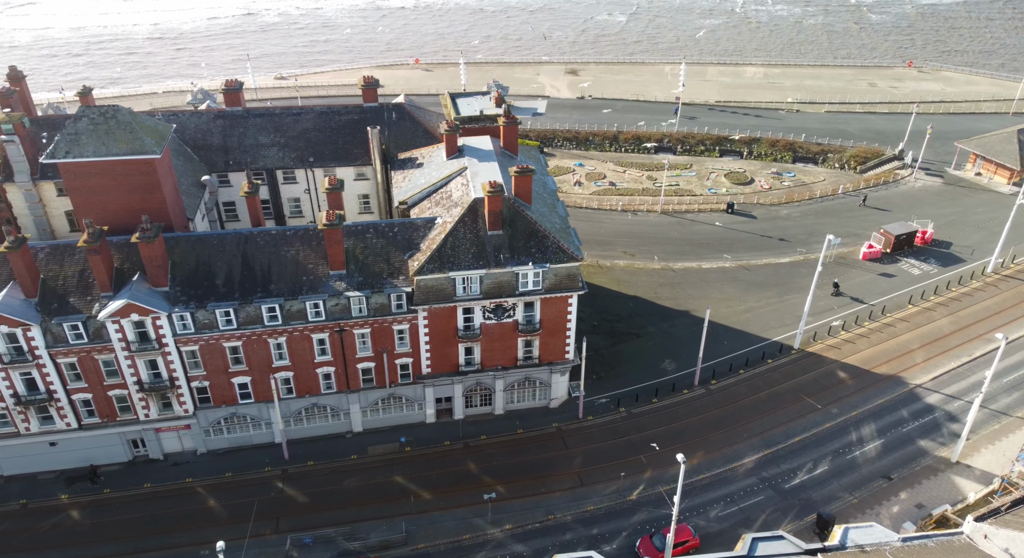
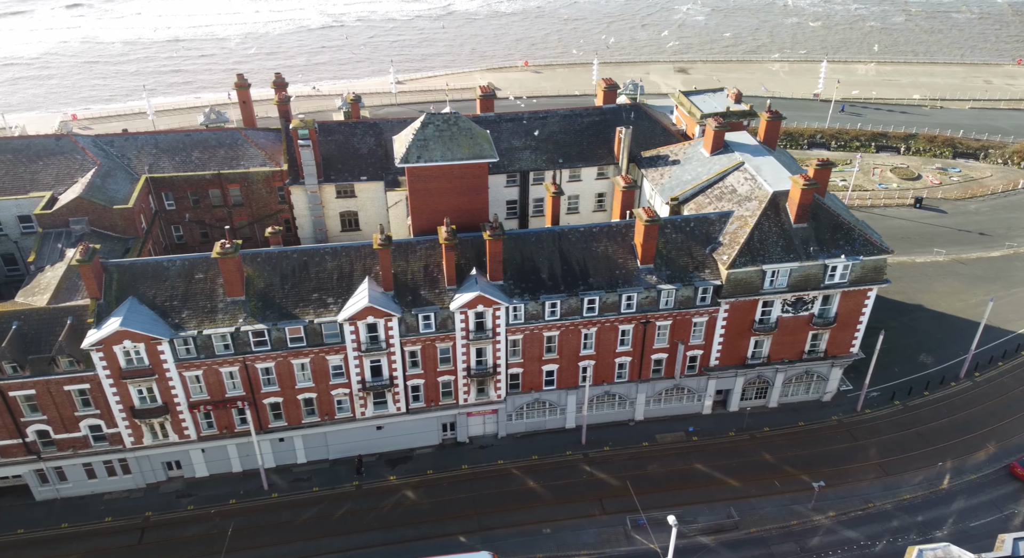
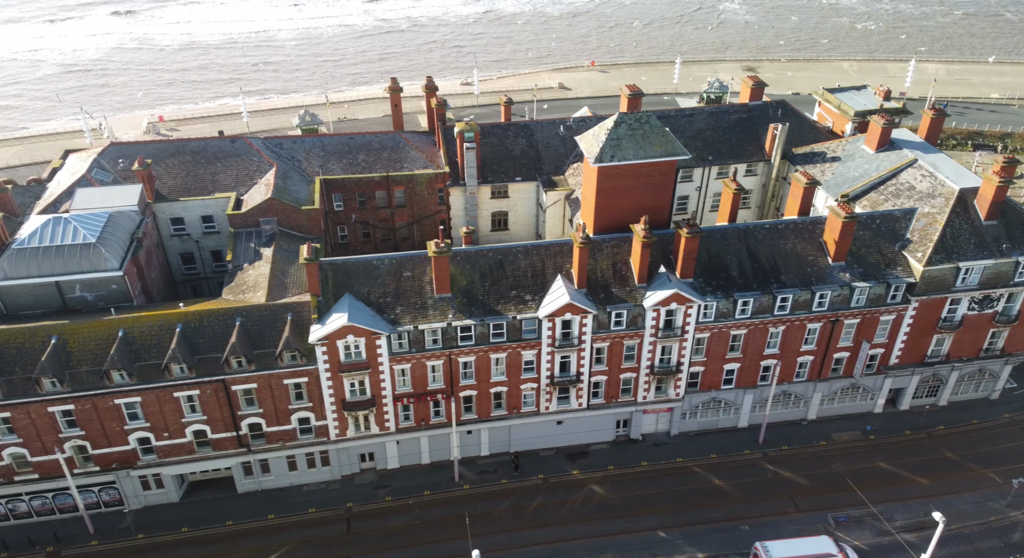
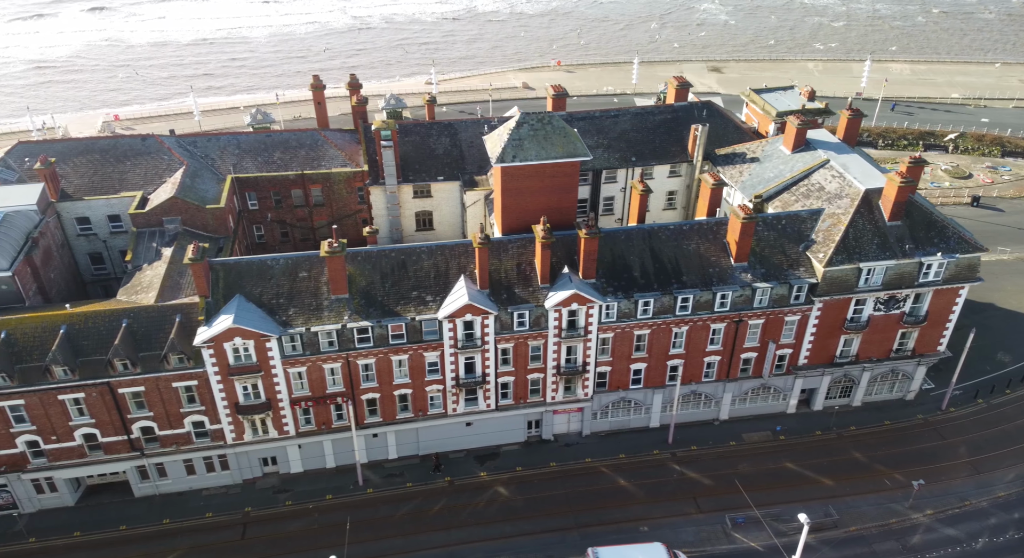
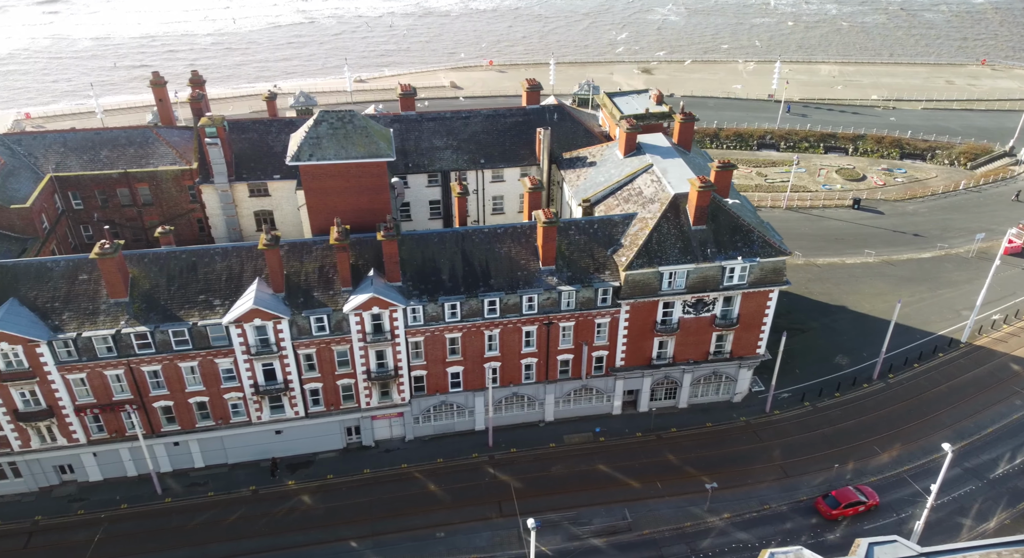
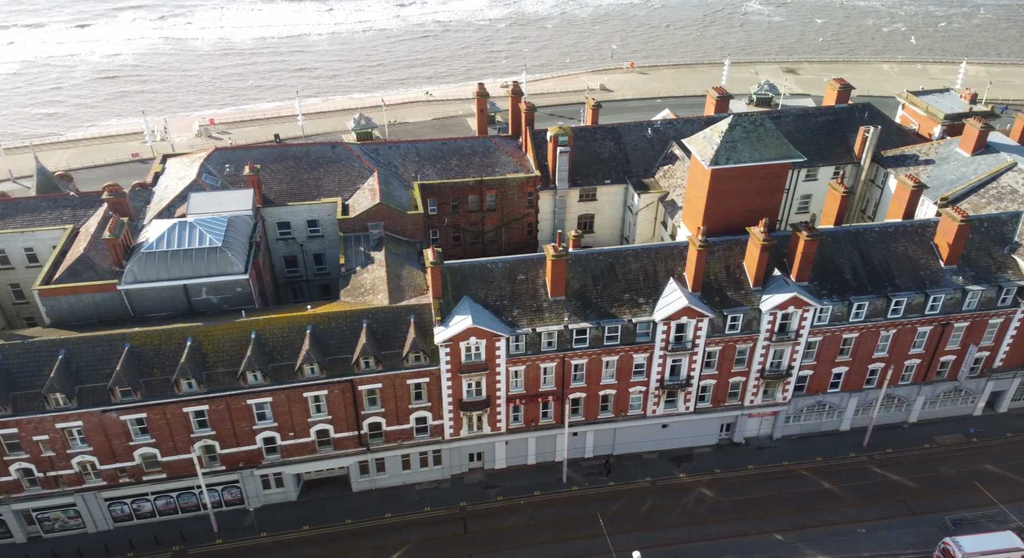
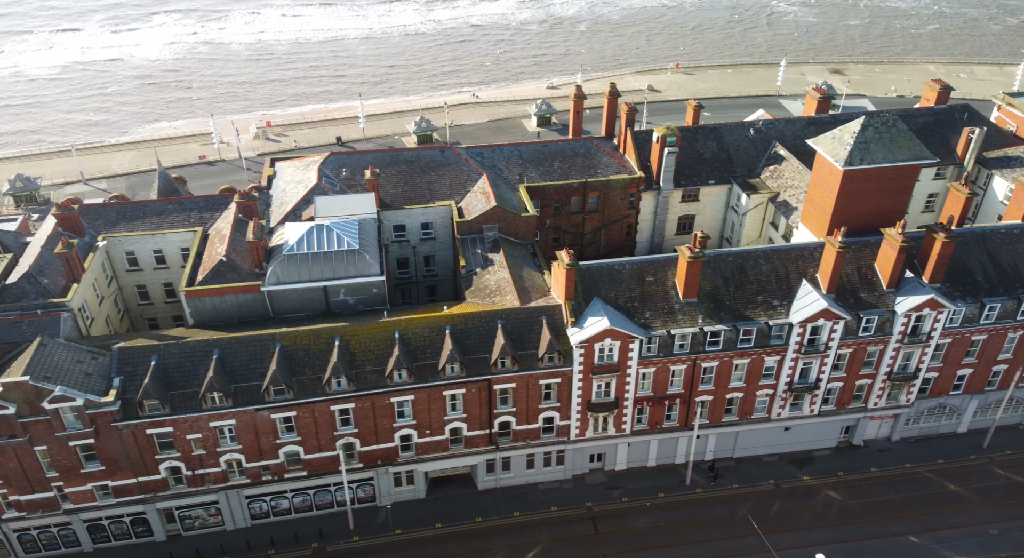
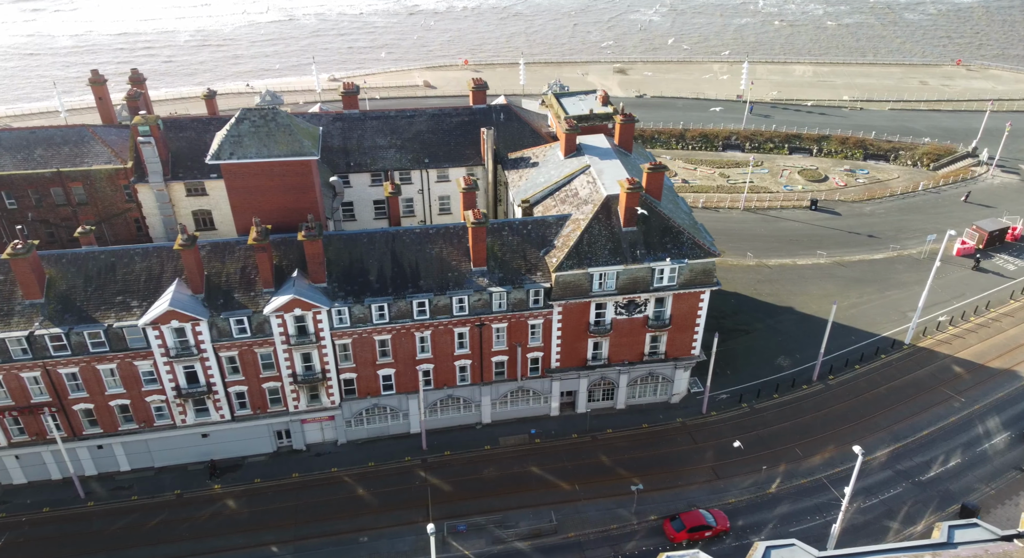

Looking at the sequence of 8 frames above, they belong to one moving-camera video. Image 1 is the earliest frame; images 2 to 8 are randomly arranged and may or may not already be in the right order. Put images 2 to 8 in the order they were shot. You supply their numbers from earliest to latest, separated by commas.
8, 5, 2, 4, 3, 6, 7
